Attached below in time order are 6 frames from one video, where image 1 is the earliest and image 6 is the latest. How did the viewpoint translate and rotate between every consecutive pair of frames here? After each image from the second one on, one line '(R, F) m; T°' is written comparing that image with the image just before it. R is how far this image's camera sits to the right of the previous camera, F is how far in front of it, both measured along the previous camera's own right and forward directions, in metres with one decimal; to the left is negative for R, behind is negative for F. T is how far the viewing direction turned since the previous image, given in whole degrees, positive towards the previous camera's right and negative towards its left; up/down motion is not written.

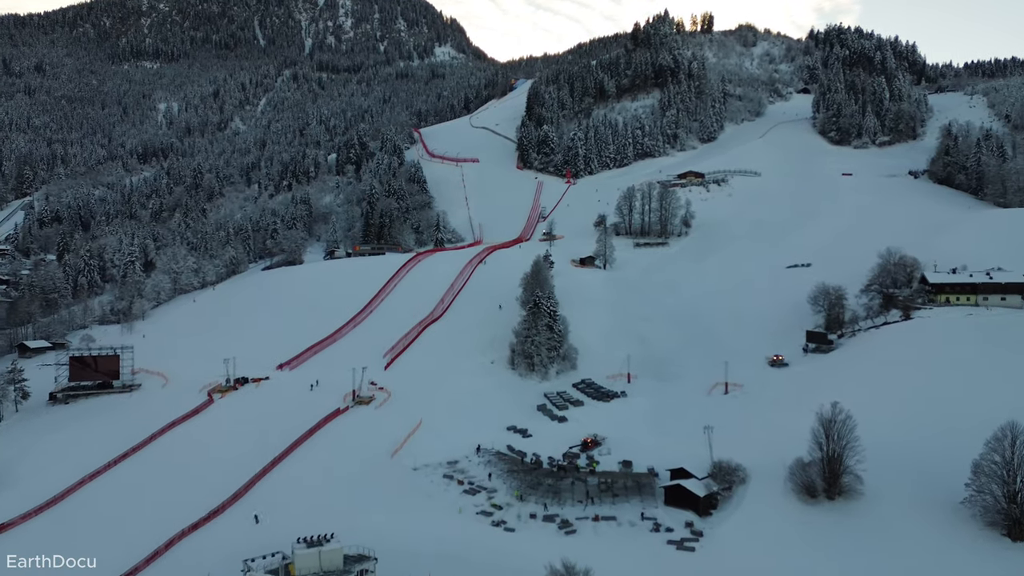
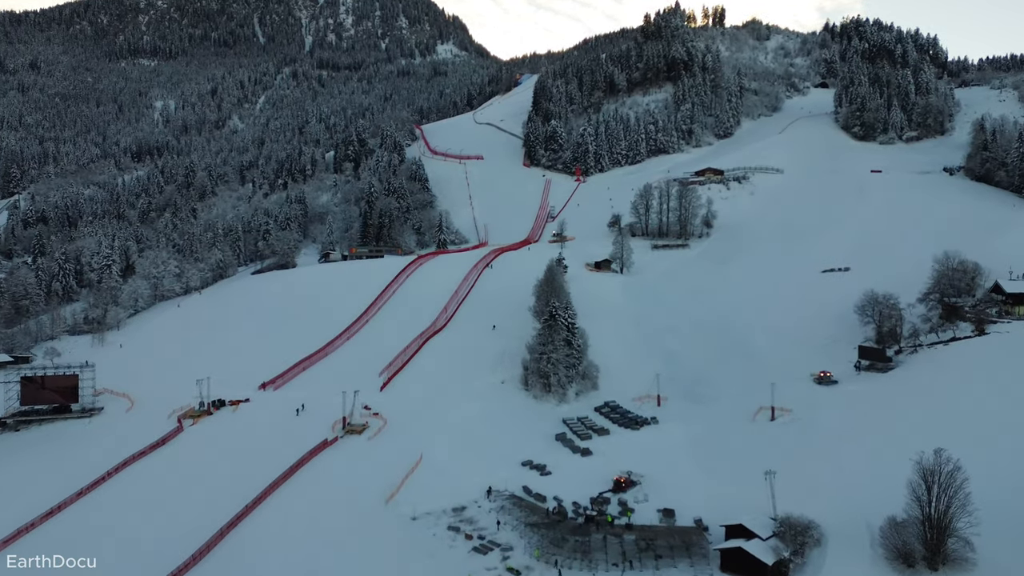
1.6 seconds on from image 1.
(-0.6, +4.4) m; 0°
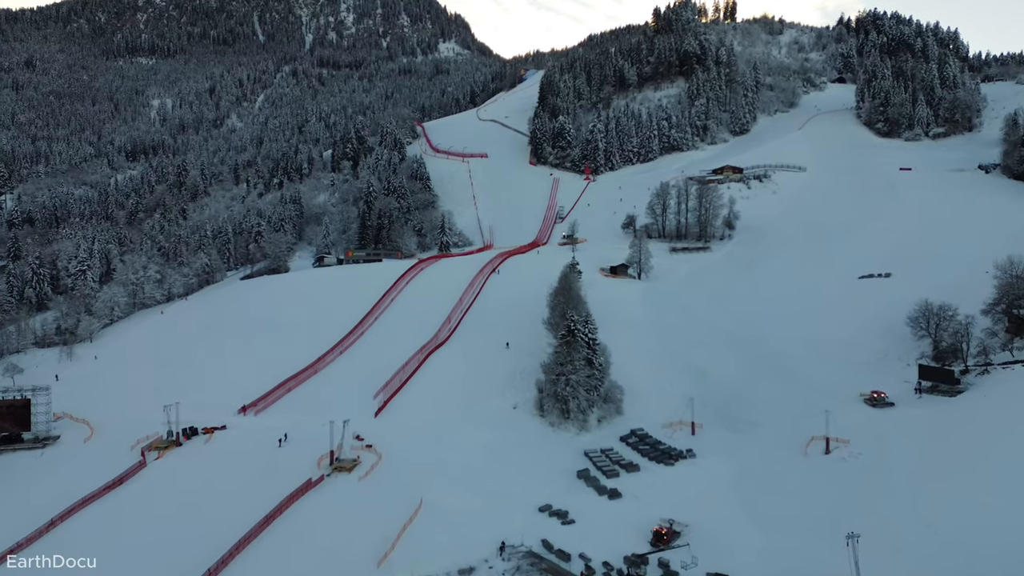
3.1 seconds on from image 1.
(-0.5, +3.9) m; 0°
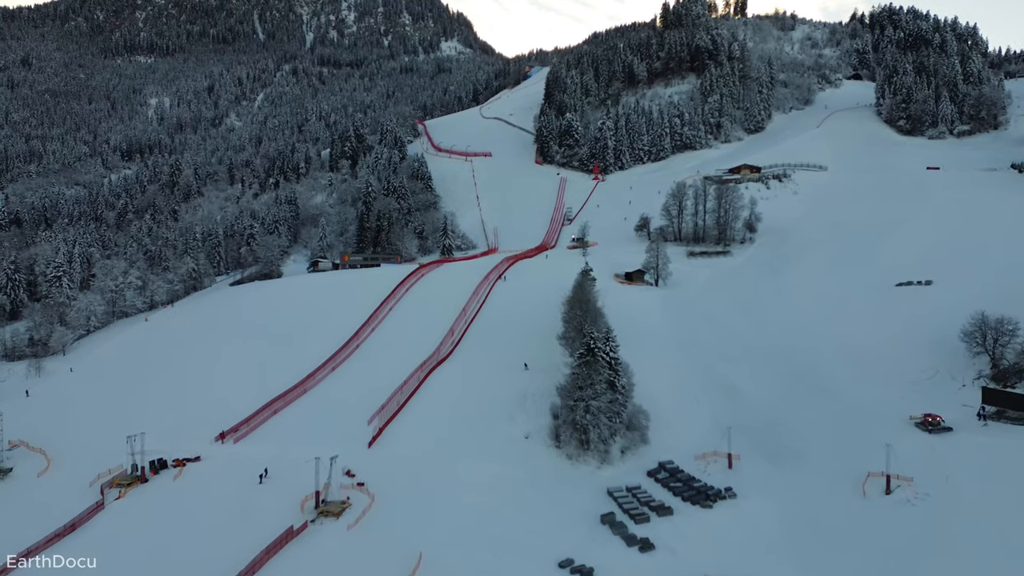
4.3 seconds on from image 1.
(-0.4, +3.3) m; 0°
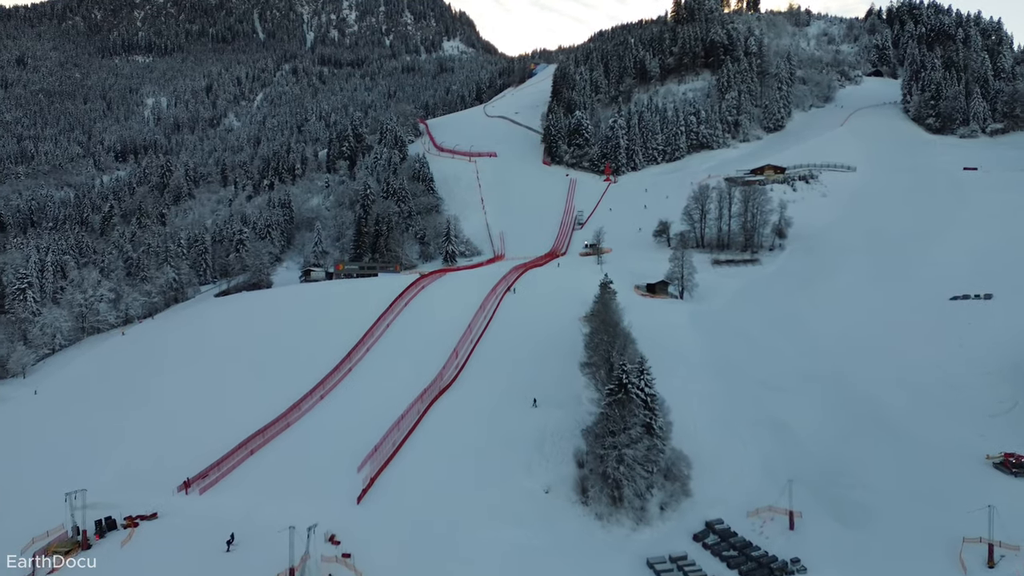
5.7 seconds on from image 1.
(-0.5, +4.0) m; 0°
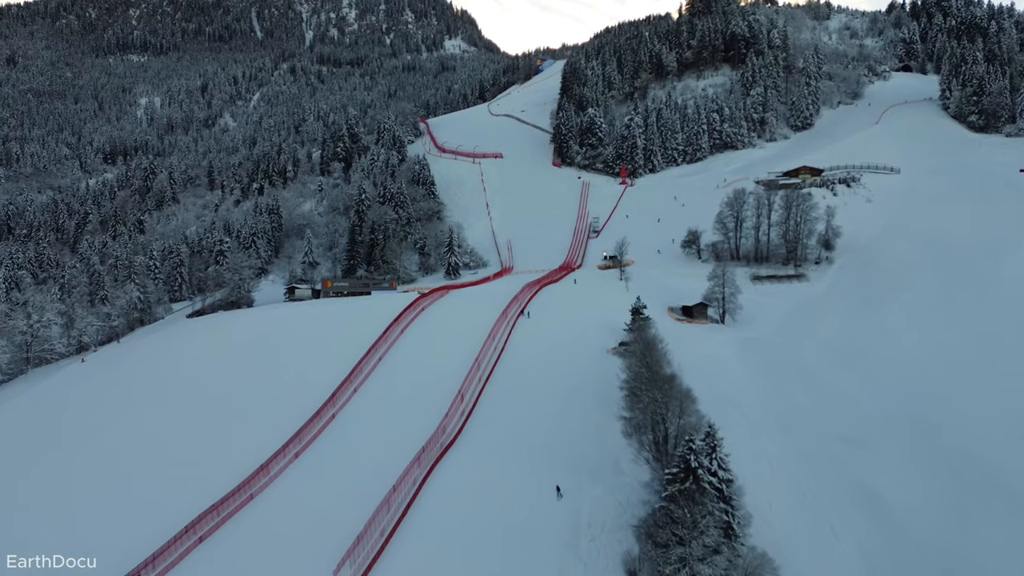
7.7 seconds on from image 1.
(-0.7, +5.4) m; 0°
